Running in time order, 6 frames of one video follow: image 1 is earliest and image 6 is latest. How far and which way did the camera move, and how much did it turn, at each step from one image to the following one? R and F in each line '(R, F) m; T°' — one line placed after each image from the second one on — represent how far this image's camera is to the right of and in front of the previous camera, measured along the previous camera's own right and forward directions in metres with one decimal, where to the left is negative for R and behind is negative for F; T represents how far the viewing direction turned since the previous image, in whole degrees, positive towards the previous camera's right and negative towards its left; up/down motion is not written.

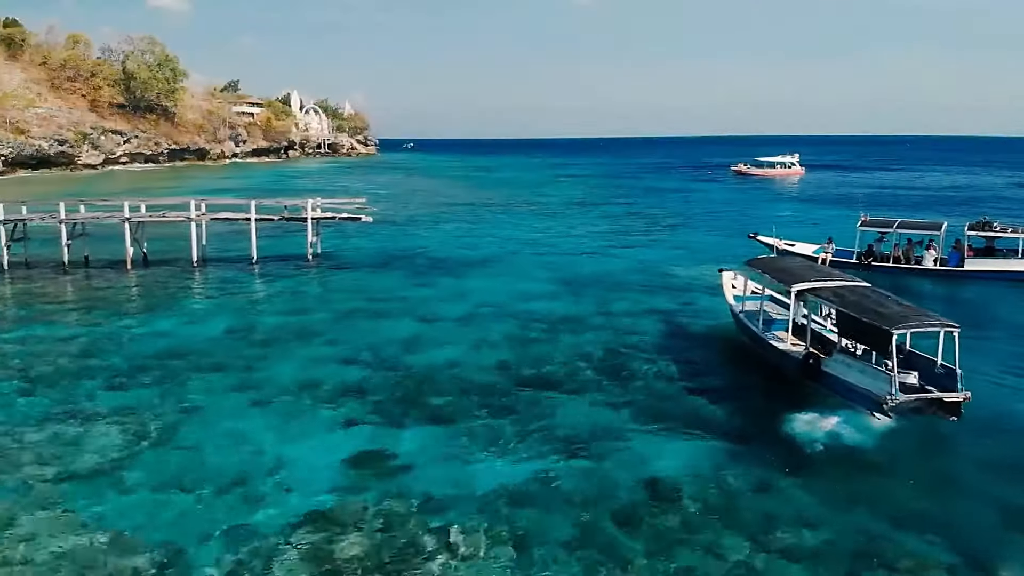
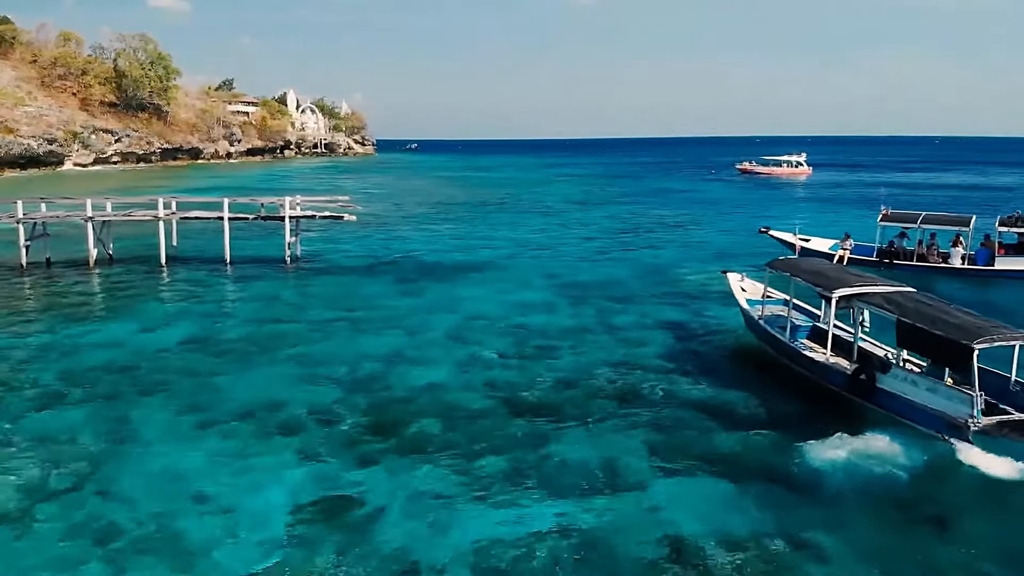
(+0.2, +2.8) m; 0°
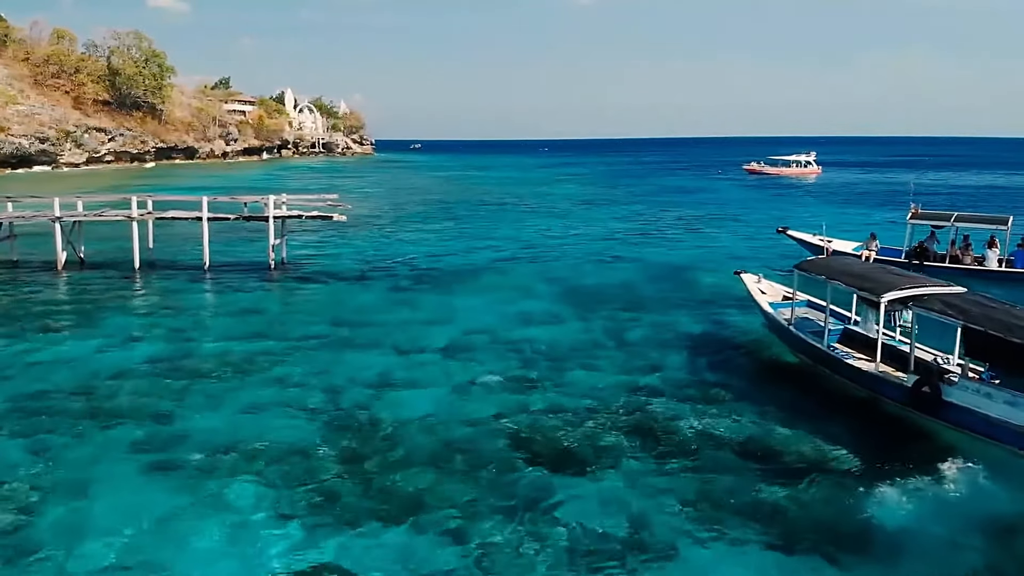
(-0.1, +2.6) m; 0°
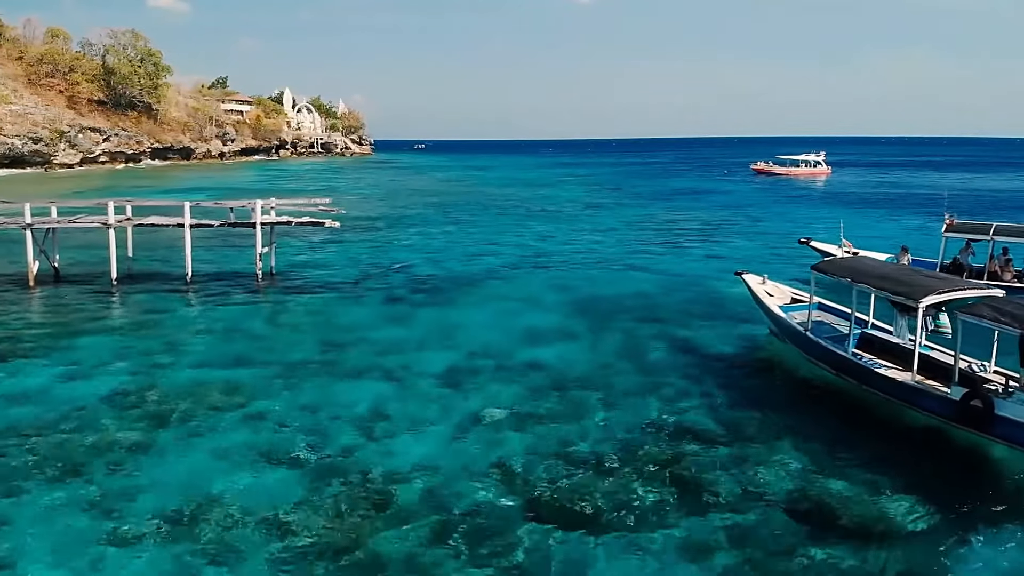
(-0.2, +2.2) m; 0°
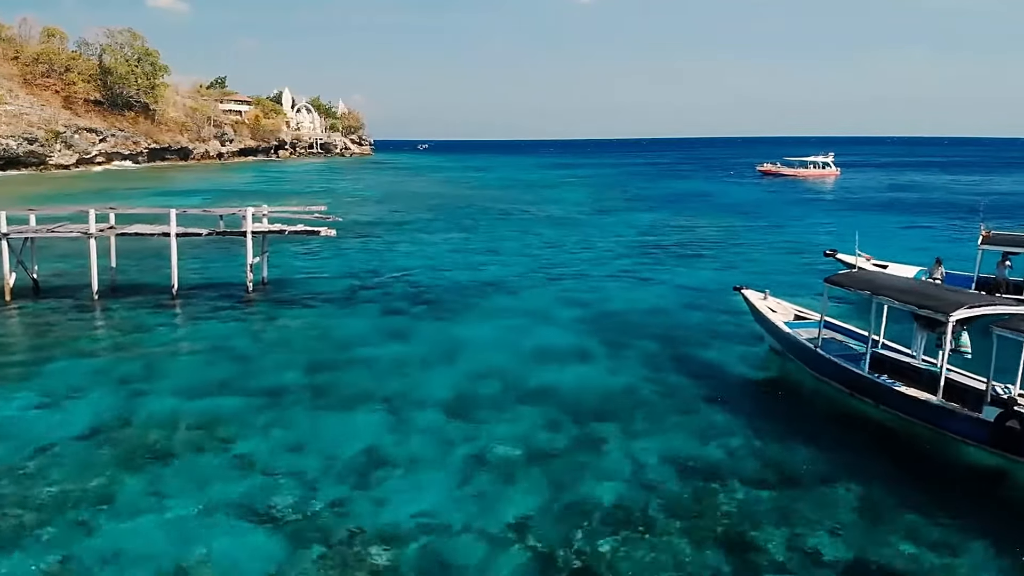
(-0.2, +1.7) m; 0°
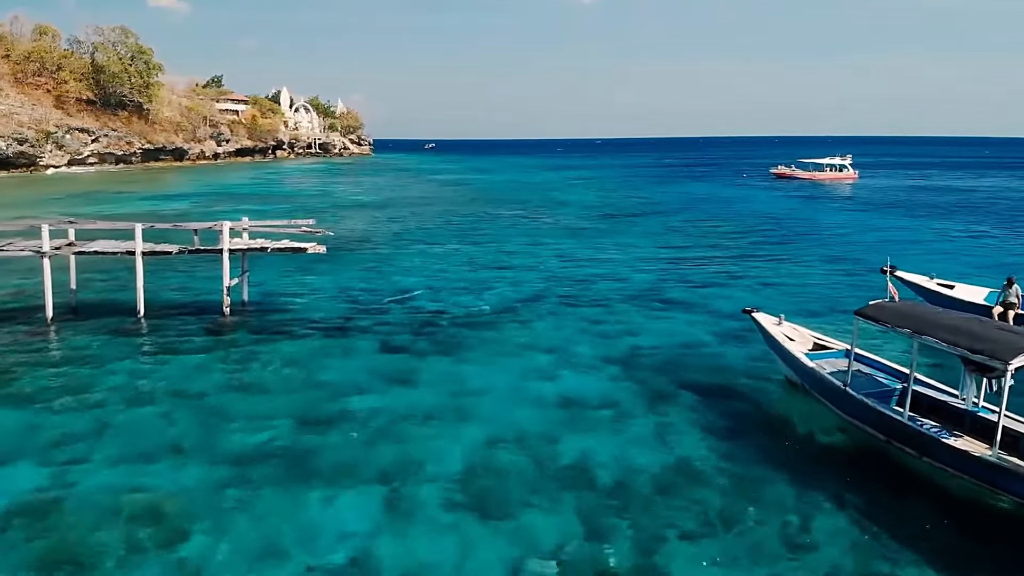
(-0.5, +3.4) m; 0°
